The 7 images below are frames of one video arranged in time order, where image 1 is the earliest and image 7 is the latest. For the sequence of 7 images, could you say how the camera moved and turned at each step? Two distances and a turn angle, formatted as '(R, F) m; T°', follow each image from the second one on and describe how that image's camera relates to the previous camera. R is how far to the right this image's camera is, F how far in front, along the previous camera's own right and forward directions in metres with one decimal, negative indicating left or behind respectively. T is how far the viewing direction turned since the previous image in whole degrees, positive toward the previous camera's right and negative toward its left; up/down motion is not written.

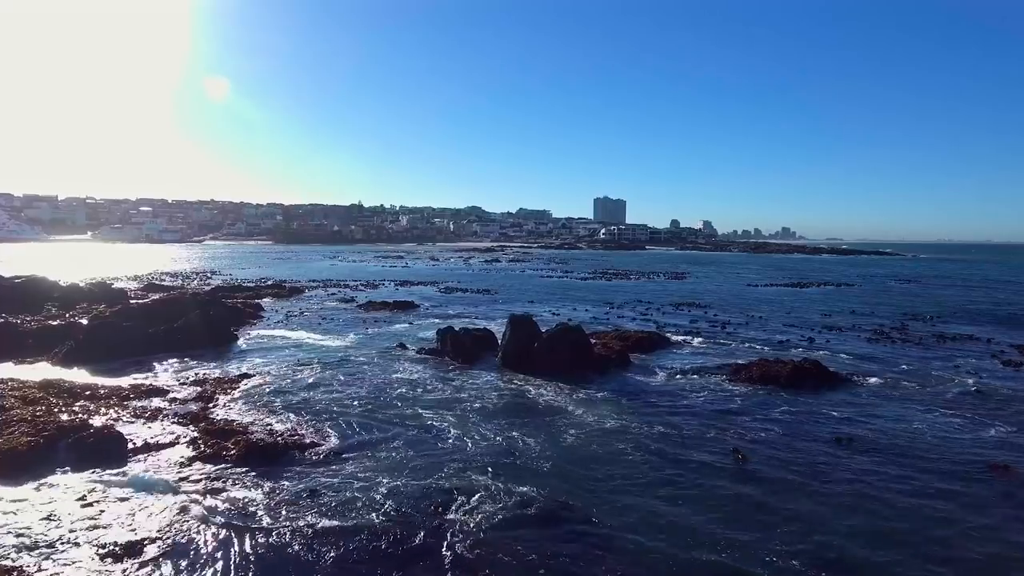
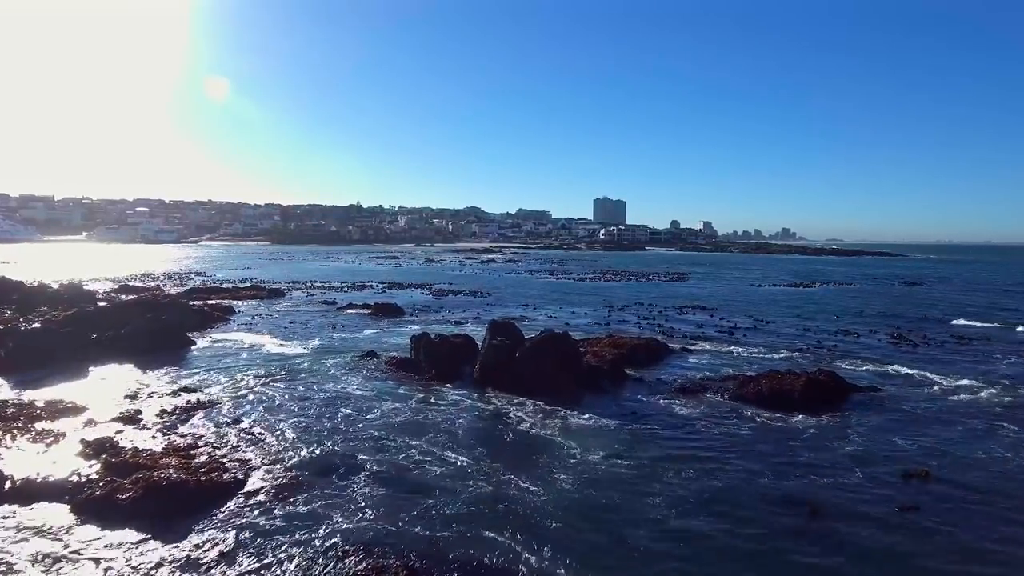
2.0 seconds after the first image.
(+0.6, +2.2) m; 0°
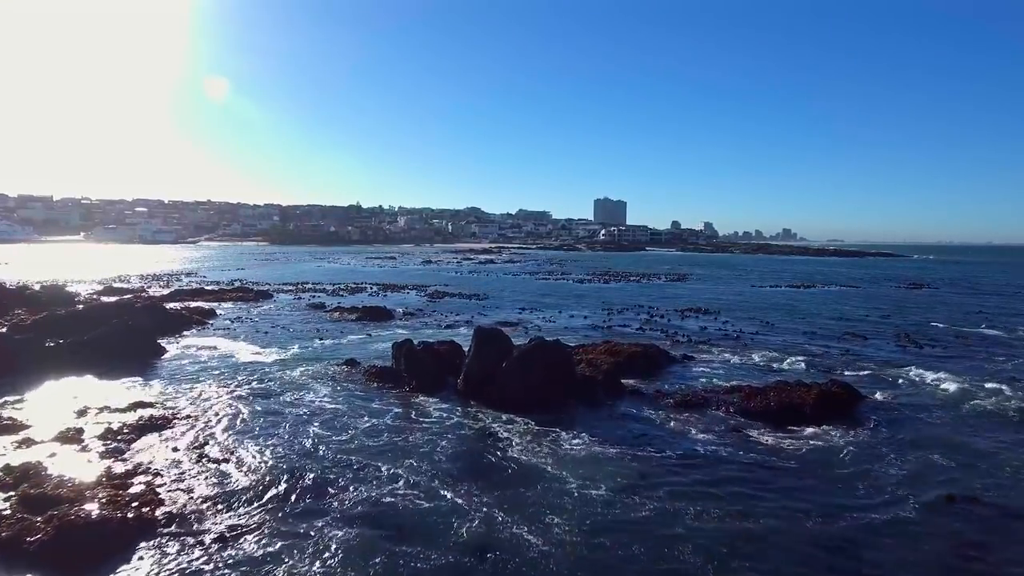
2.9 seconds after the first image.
(+0.3, +1.3) m; 0°
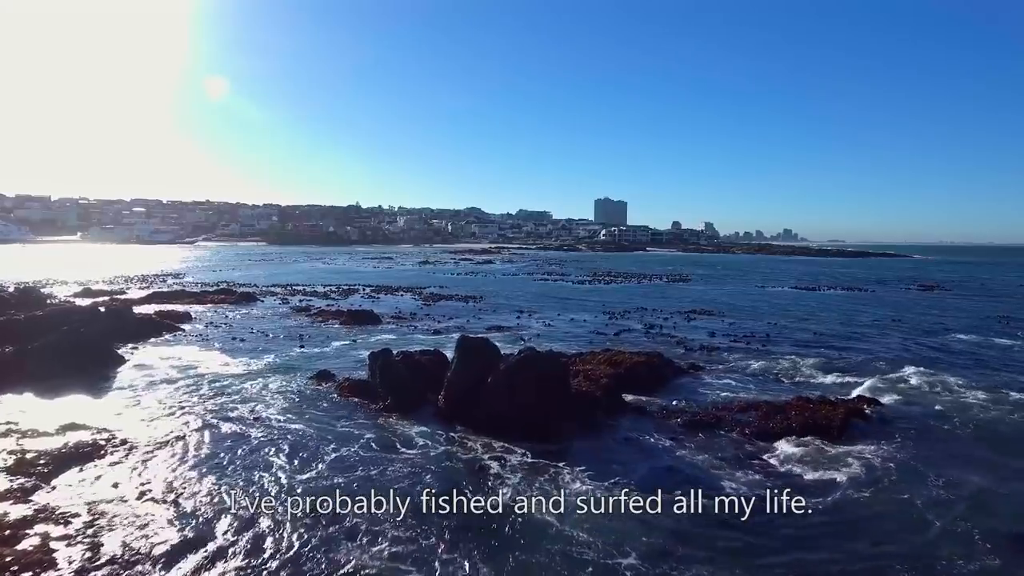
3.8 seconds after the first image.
(+0.3, +1.8) m; 0°
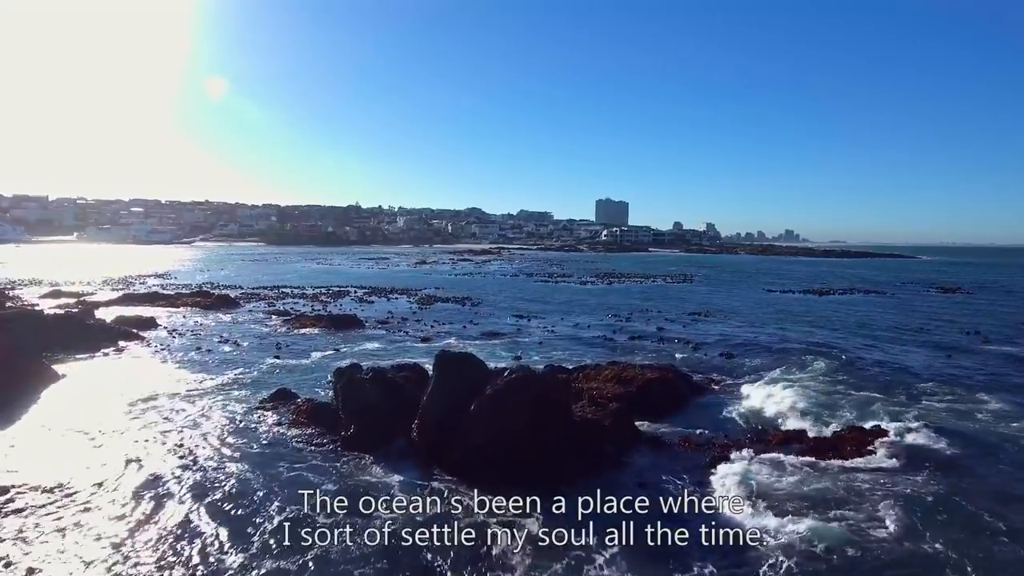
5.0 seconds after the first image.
(+0.2, +2.5) m; 0°
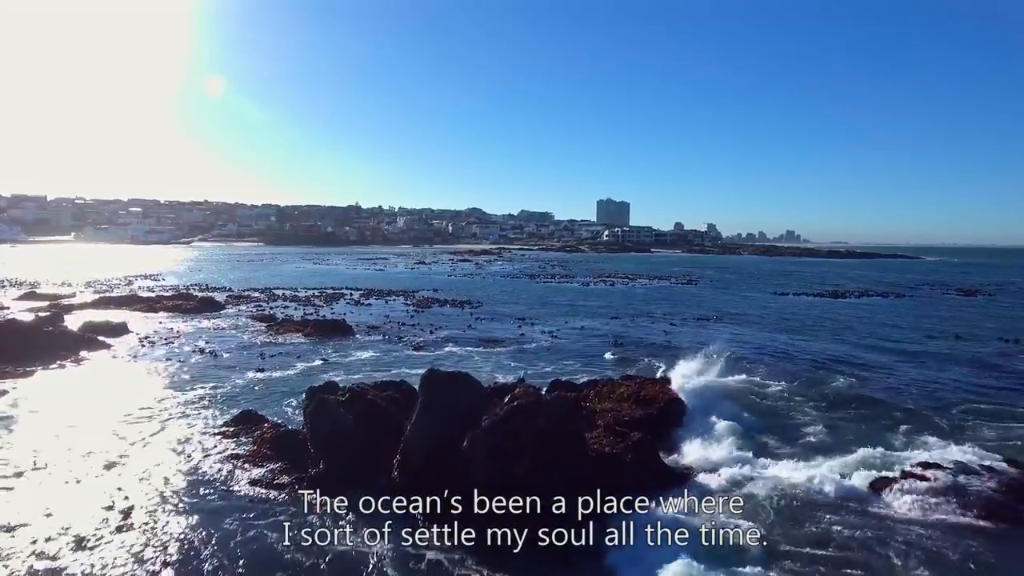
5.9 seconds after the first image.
(0.0, +2.0) m; 0°
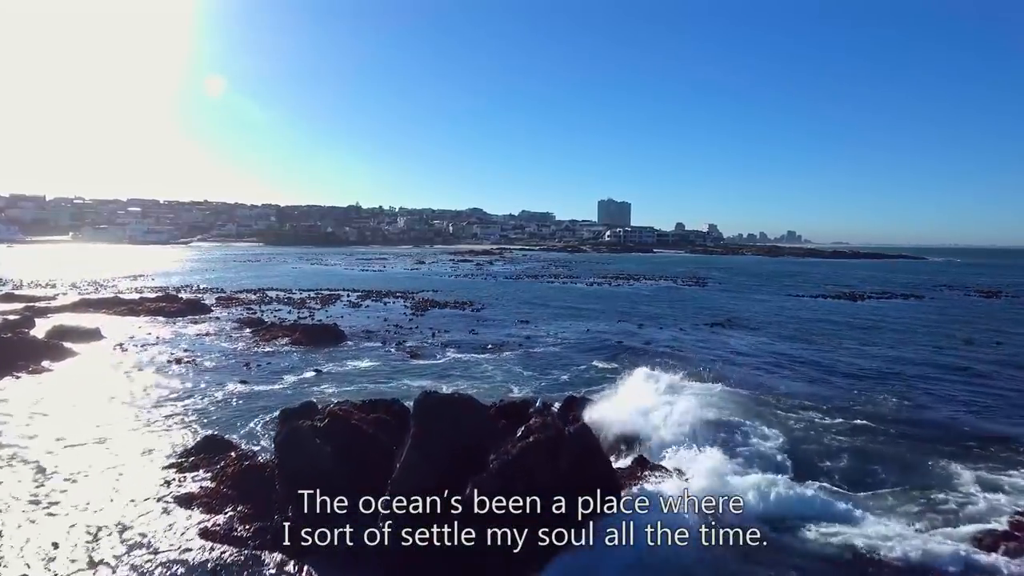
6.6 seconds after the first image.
(-0.2, +1.9) m; 0°
